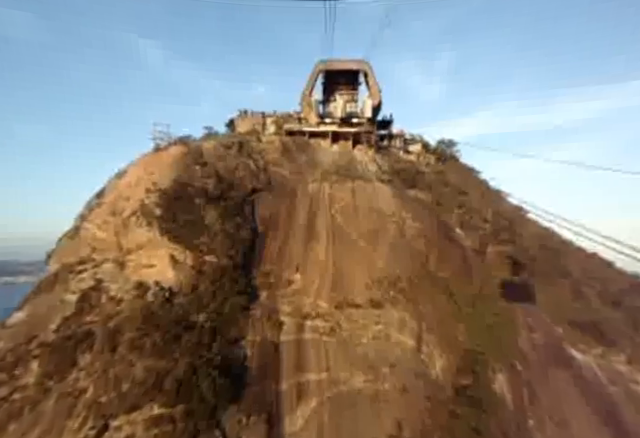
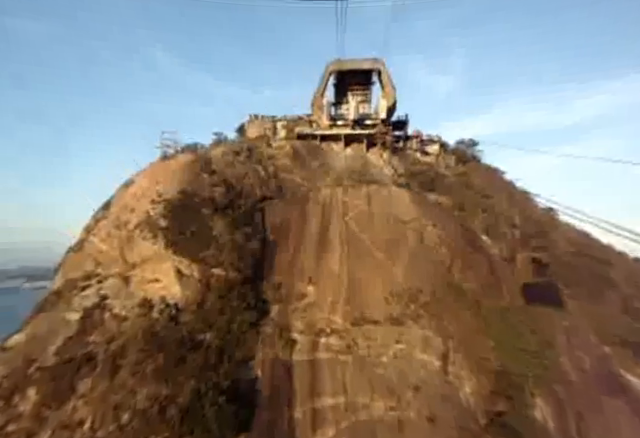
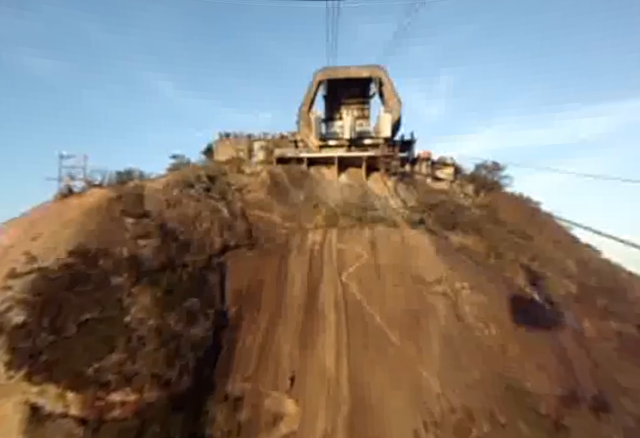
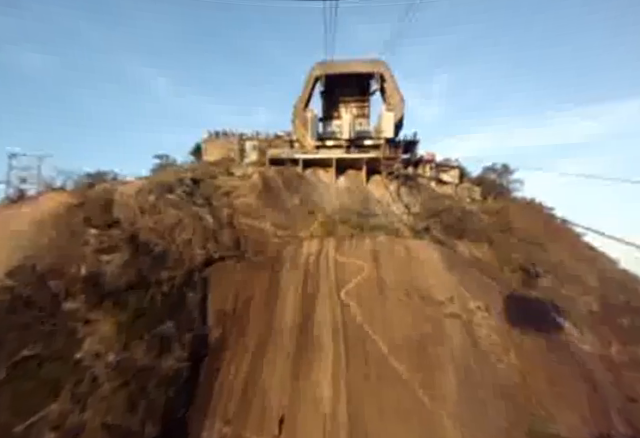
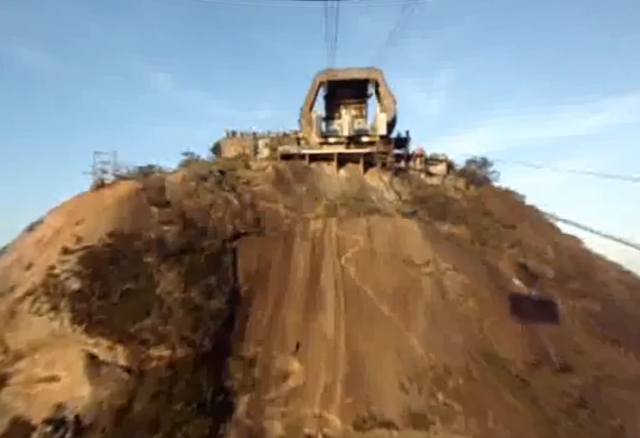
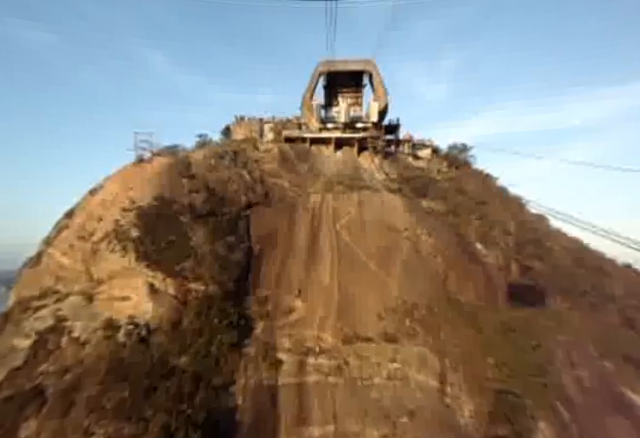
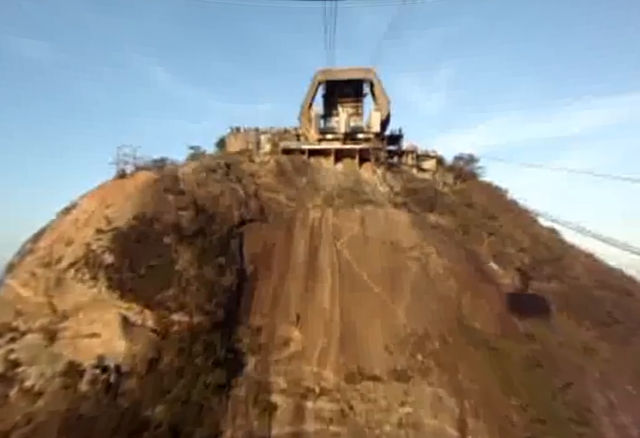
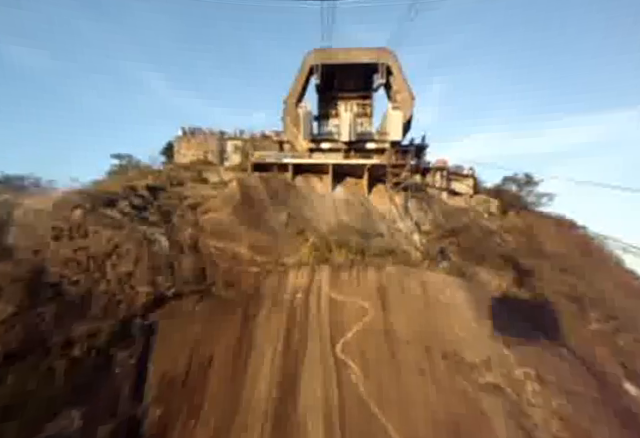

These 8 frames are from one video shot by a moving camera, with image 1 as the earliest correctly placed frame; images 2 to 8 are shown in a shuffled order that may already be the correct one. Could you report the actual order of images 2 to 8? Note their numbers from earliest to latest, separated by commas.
2, 6, 7, 5, 3, 4, 8
